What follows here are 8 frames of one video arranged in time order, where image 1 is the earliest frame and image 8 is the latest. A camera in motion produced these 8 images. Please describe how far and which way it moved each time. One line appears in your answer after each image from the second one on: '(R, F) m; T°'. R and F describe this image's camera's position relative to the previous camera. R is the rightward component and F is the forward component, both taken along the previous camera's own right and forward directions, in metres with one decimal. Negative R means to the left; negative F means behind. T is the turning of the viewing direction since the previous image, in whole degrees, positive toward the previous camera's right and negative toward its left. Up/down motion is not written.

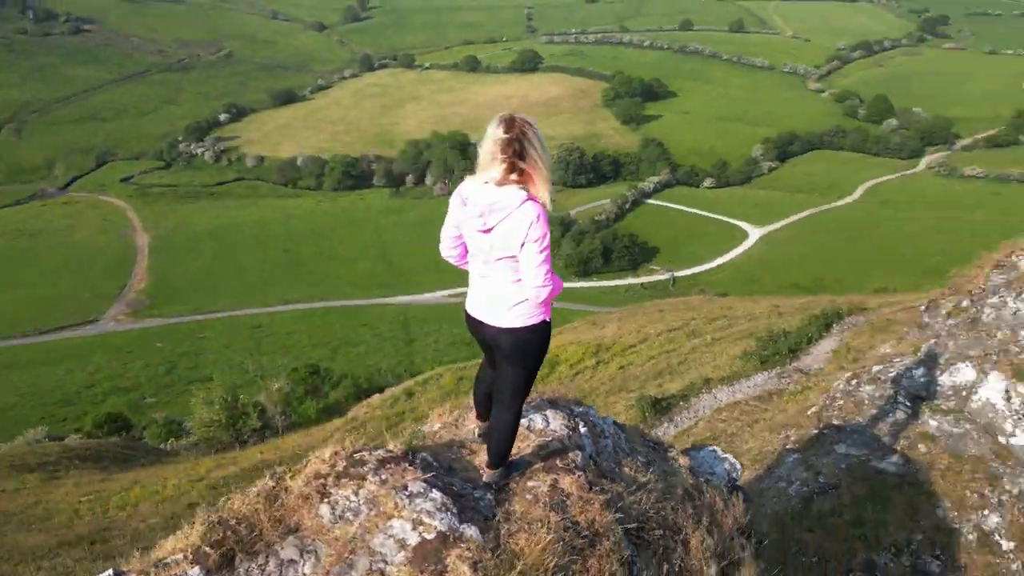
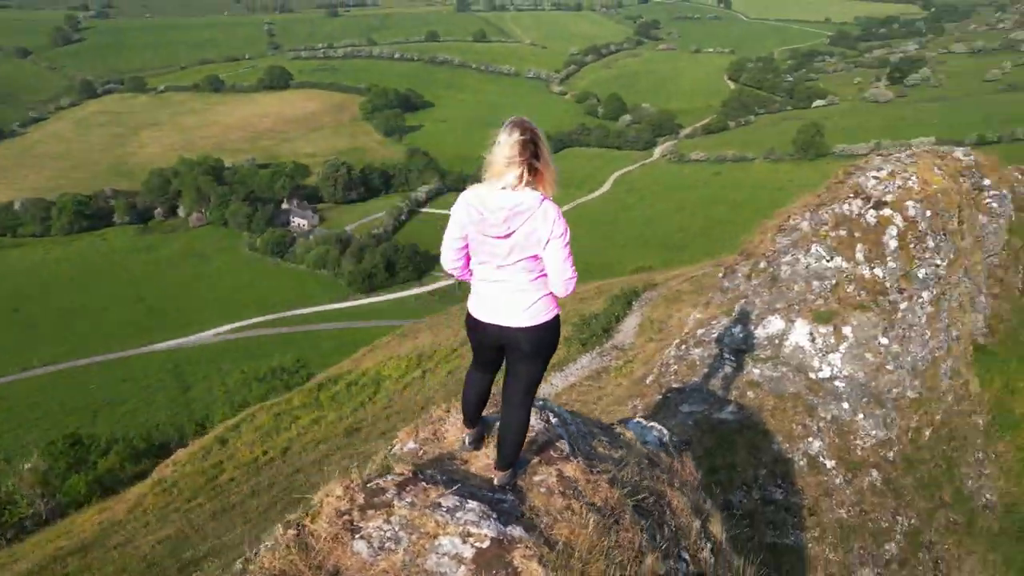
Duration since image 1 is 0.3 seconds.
(-1.4, +0.1) m; +16°
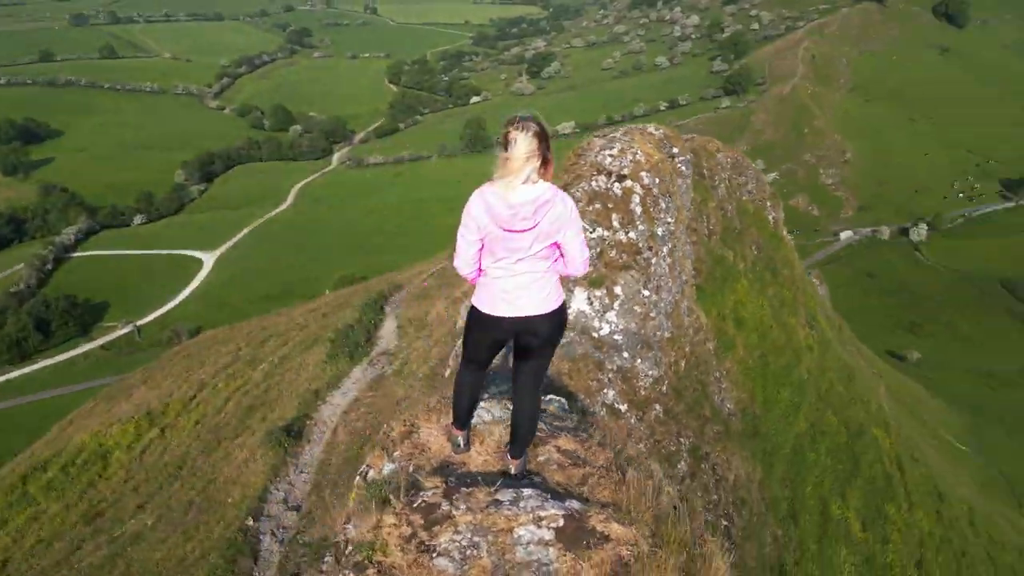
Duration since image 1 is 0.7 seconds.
(-2.0, +0.2) m; +22°
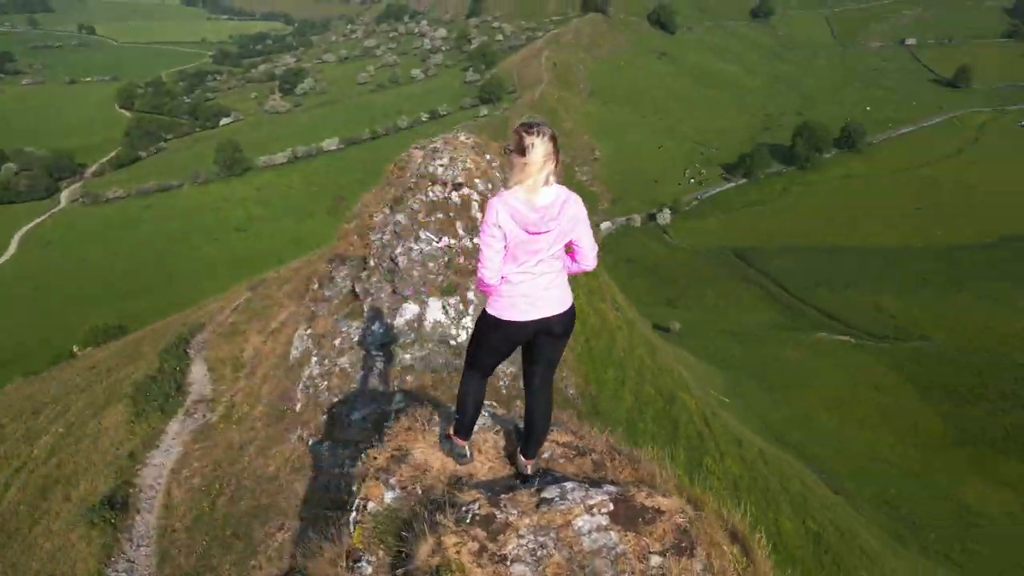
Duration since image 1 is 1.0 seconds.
(-1.5, +0.1) m; +16°
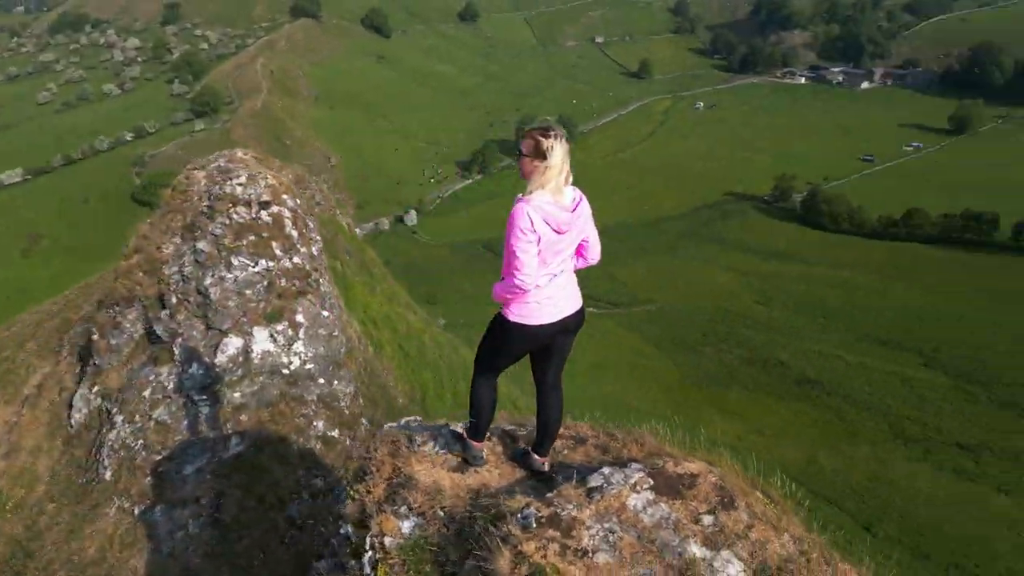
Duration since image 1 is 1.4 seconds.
(-1.7, +0.2) m; +18°
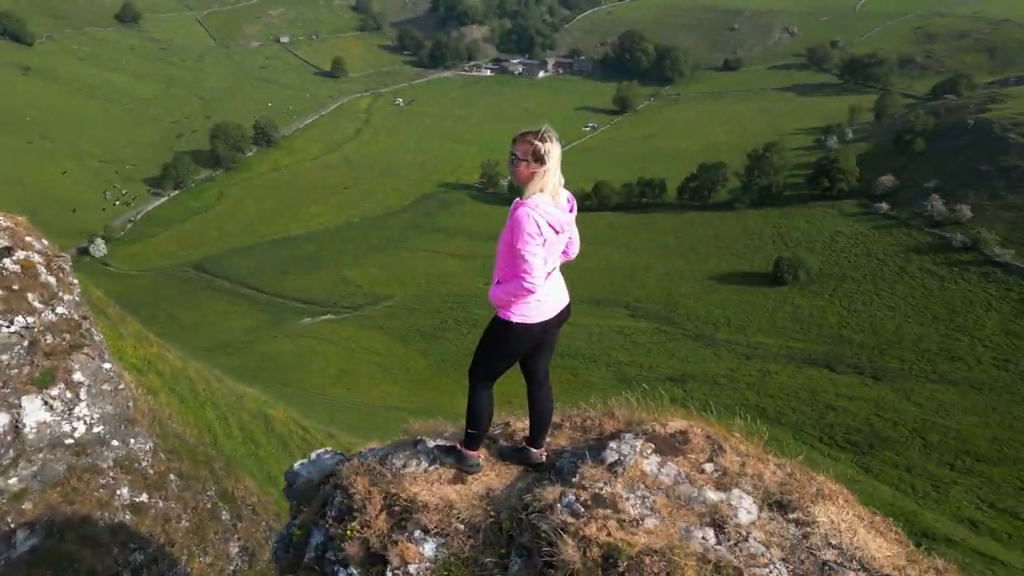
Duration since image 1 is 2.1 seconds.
(-1.8, +0.2) m; +20°
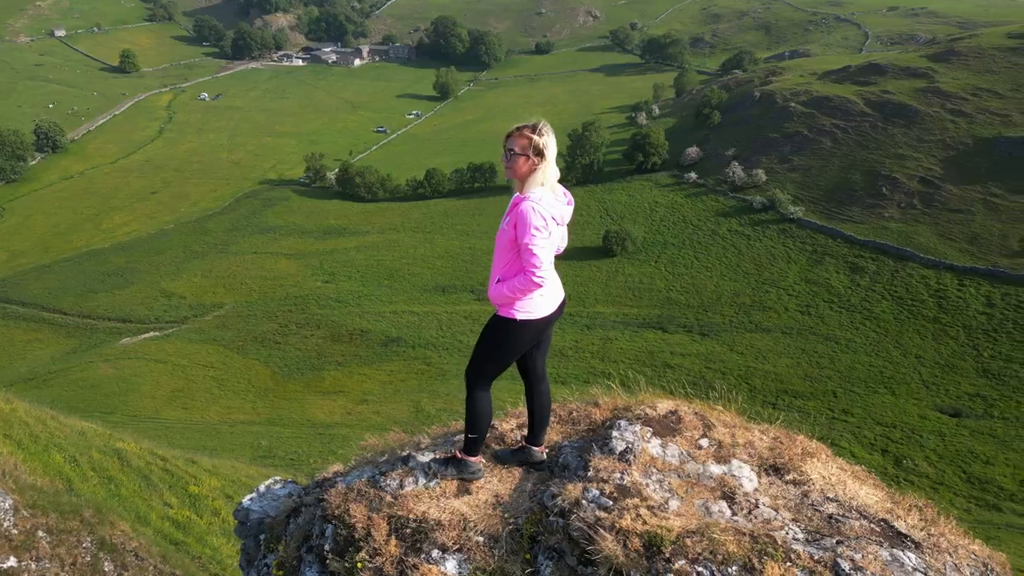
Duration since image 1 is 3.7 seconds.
(-1.1, +0.2) m; +12°
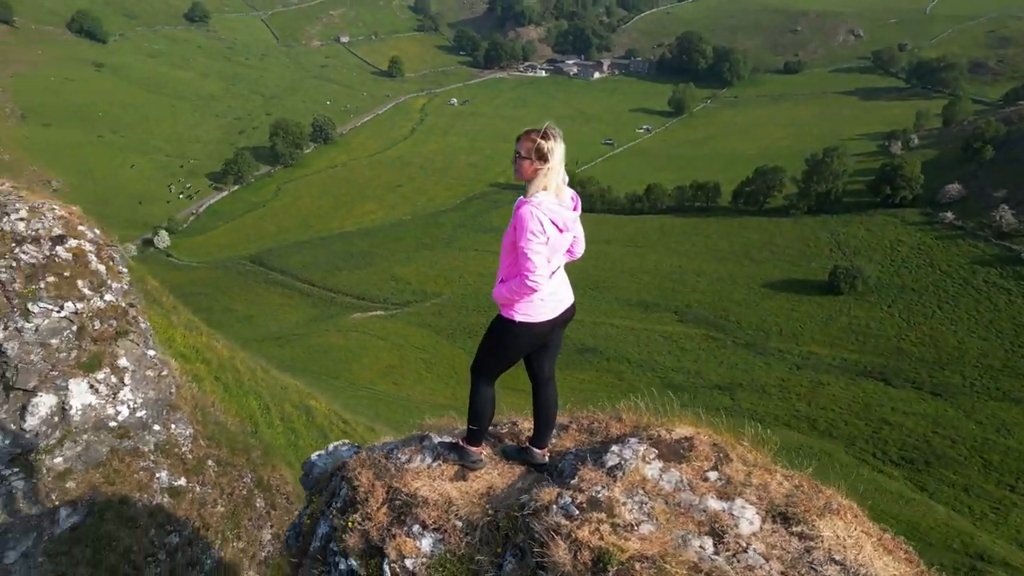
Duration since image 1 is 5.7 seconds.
(+1.4, +0.1) m; -15°
